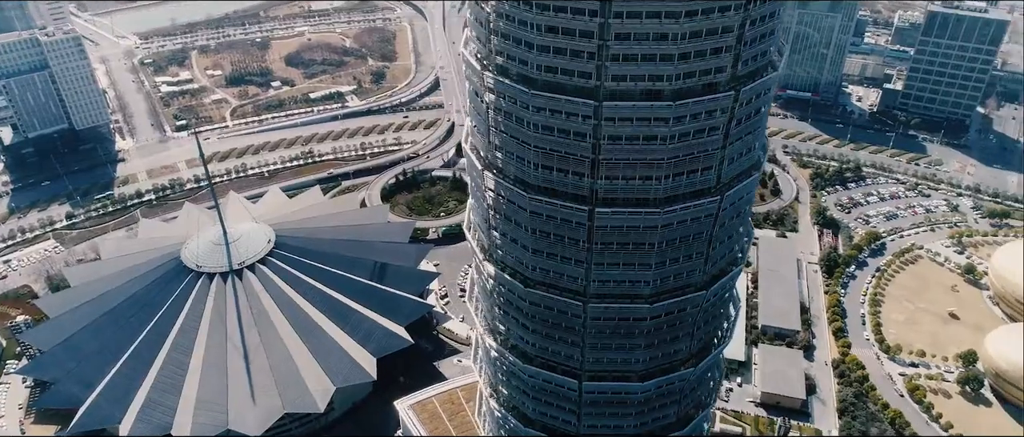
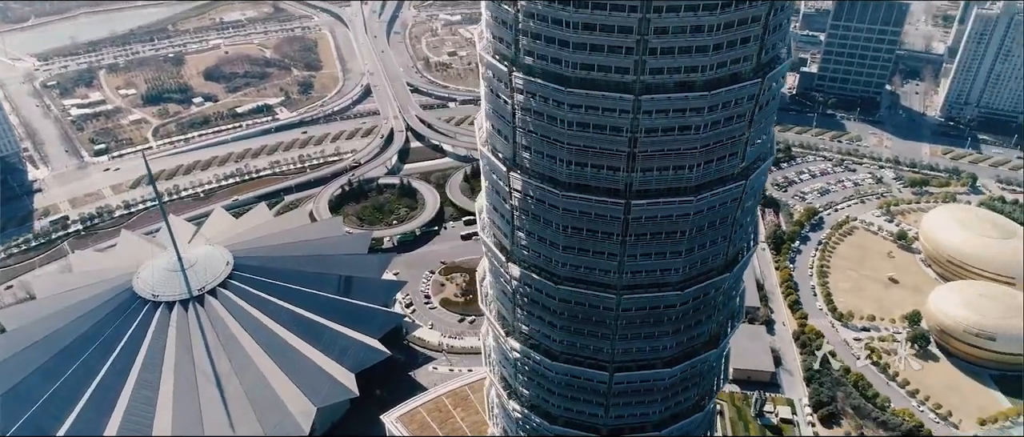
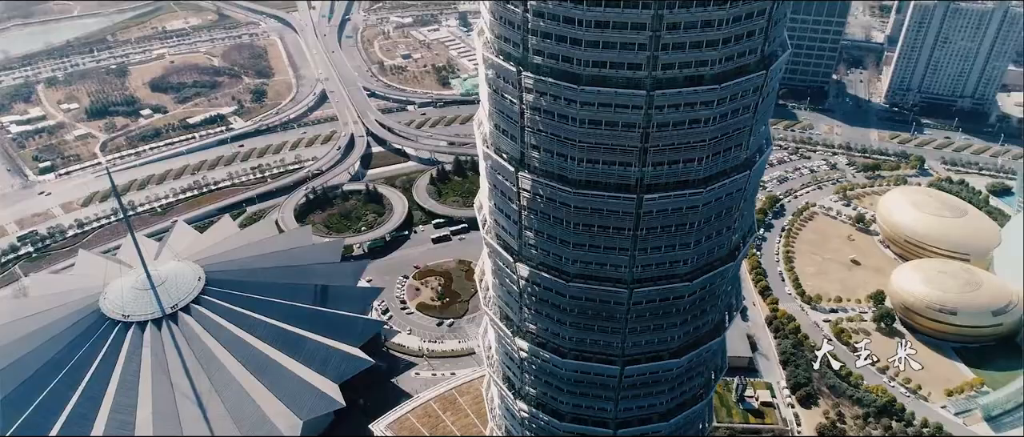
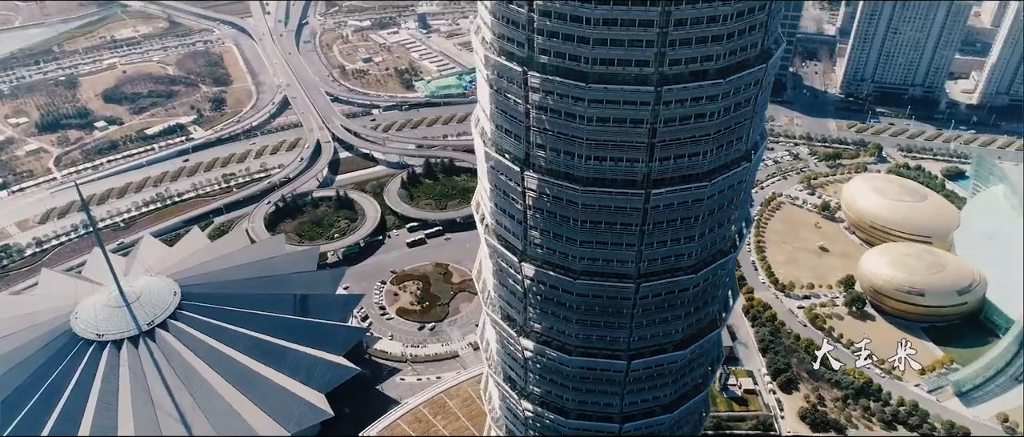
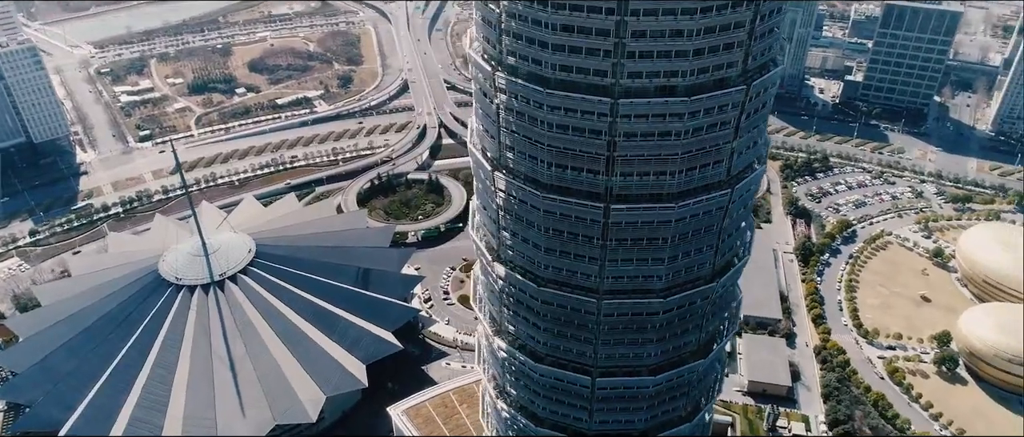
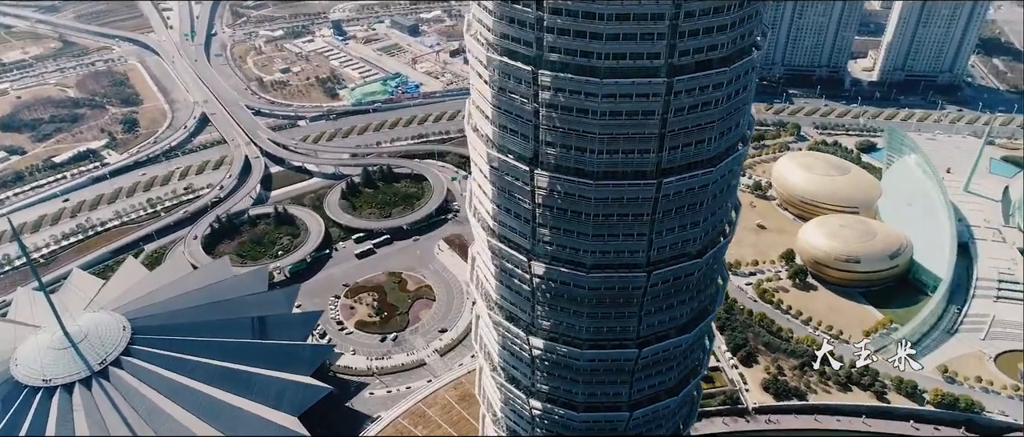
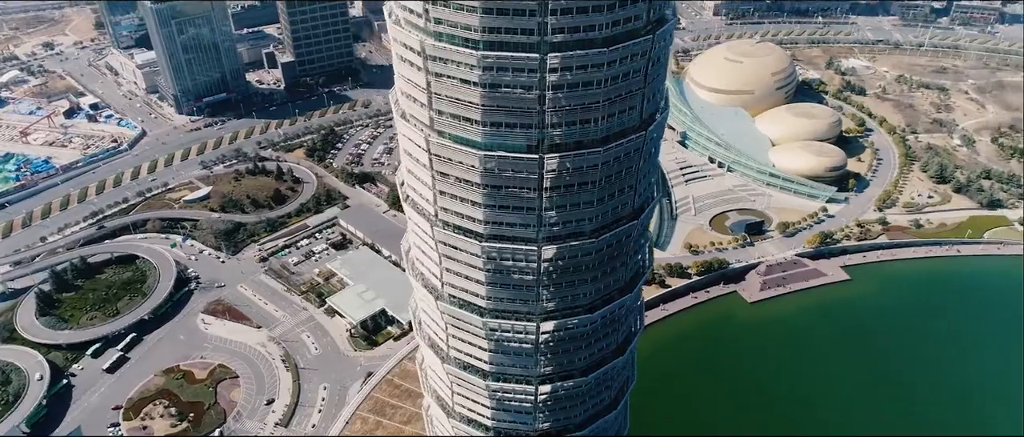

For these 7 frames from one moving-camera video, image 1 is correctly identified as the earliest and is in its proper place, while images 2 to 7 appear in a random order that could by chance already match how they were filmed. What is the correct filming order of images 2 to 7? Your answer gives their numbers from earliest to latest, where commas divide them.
5, 2, 3, 4, 6, 7
